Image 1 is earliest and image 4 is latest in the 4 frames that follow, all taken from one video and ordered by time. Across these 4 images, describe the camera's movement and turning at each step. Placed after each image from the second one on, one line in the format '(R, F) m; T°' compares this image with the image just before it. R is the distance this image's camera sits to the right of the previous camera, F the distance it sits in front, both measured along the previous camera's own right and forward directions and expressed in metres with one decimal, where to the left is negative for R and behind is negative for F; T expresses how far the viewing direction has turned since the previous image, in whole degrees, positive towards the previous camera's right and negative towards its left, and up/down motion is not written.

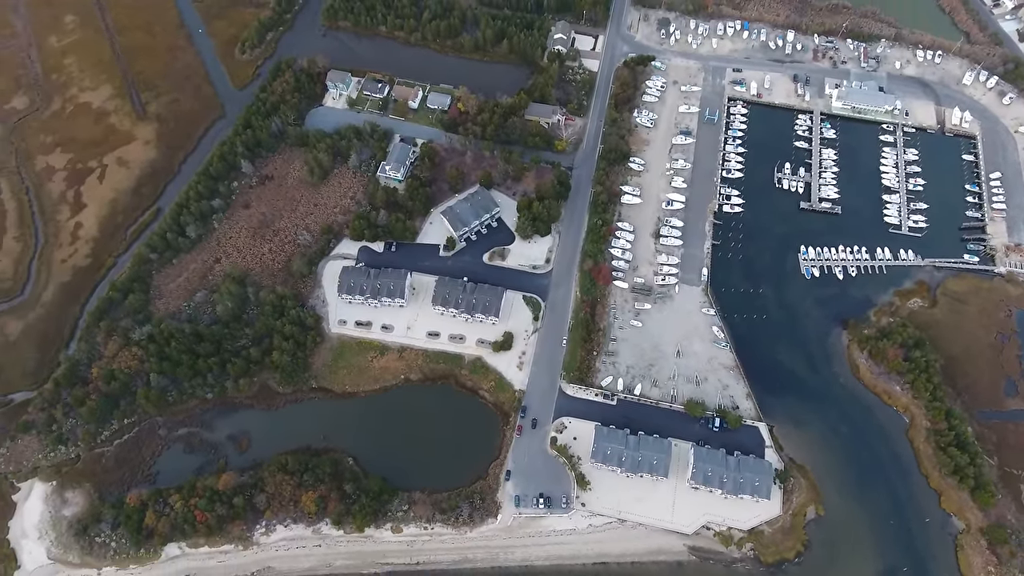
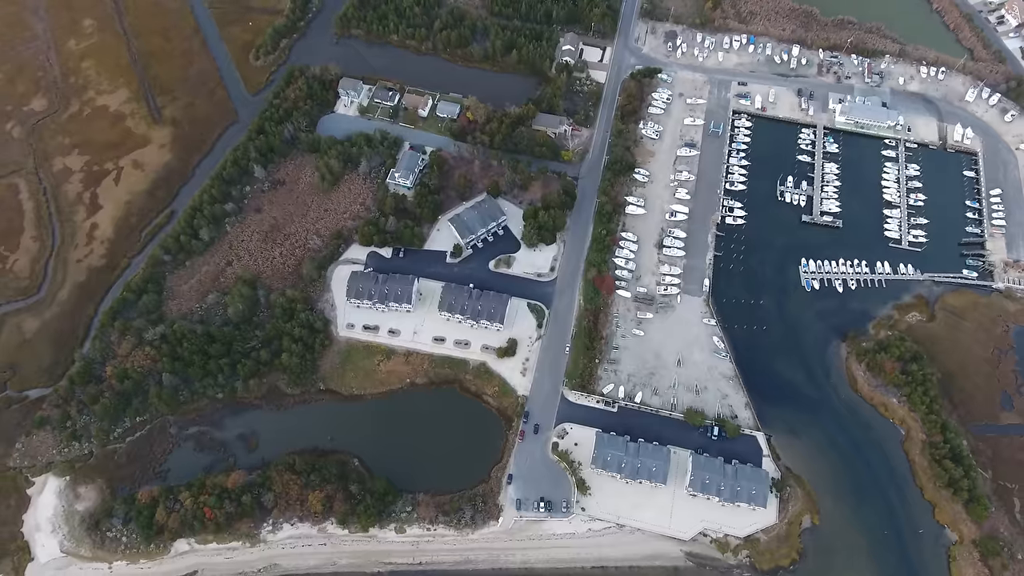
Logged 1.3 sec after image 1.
(-0.1, -1.3) m; 0°
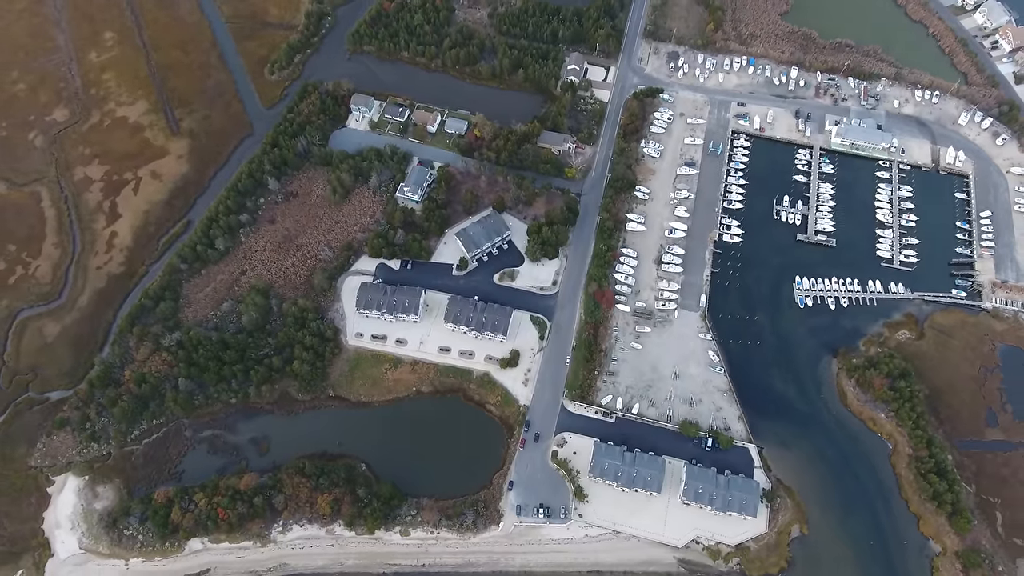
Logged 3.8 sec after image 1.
(0.0, -2.5) m; 0°
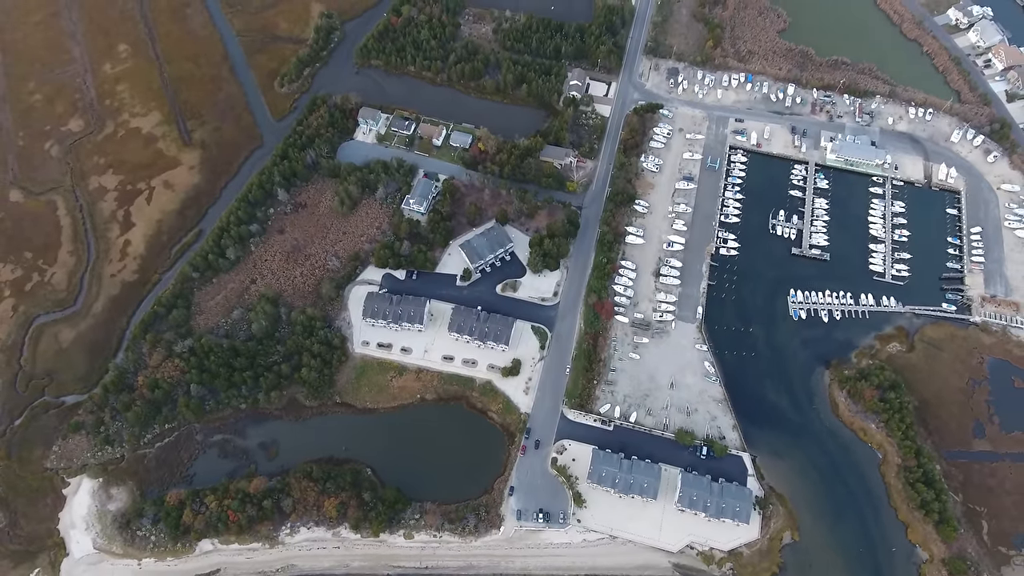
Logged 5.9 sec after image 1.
(0.0, -2.1) m; 0°
